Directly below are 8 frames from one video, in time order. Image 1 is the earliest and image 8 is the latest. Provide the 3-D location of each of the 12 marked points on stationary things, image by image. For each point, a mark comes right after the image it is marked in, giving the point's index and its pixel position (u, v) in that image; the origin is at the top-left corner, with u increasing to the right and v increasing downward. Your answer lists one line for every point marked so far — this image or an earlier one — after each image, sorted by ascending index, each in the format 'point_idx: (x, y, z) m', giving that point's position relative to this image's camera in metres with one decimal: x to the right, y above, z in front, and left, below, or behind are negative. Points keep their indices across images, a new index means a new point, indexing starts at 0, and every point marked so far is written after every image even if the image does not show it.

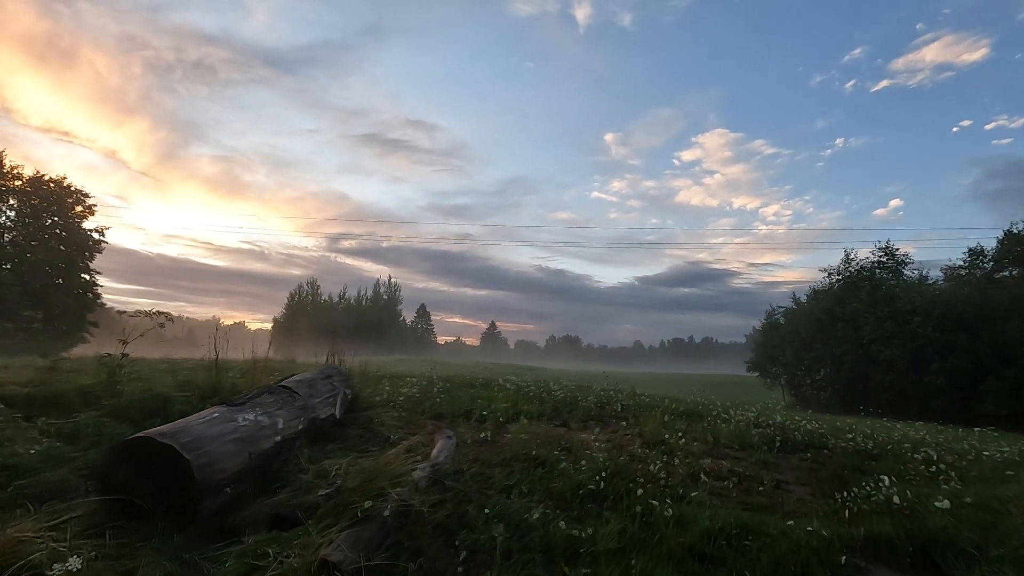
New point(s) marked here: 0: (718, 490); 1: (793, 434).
0: (+2.9, -2.8, +7.5) m
1: (+6.0, -3.2, +11.5) m
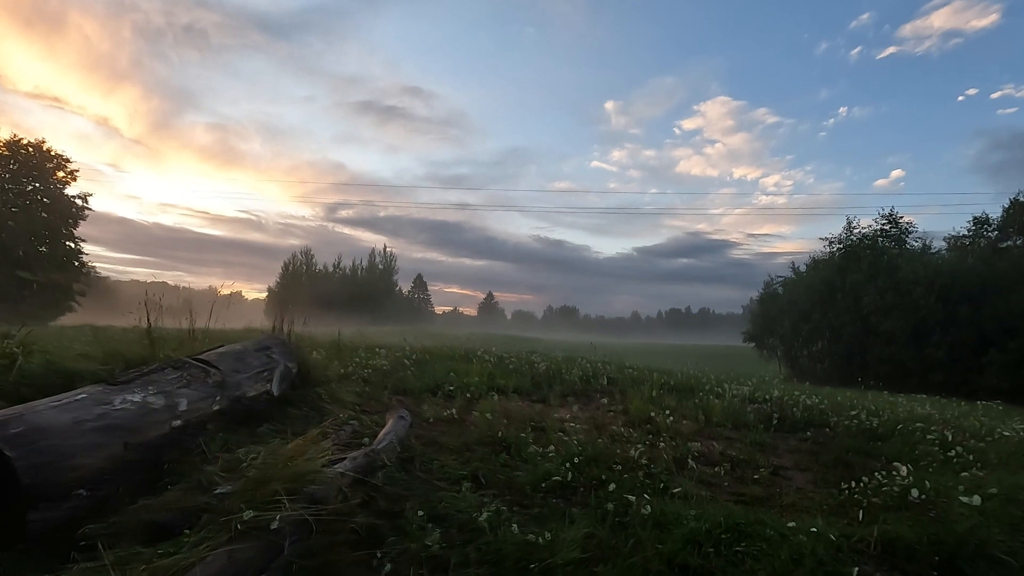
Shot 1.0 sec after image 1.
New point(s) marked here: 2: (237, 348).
0: (+2.4, -2.3, +6.6) m
1: (+5.6, -2.5, +10.6) m
2: (-3.5, -0.8, +6.7) m
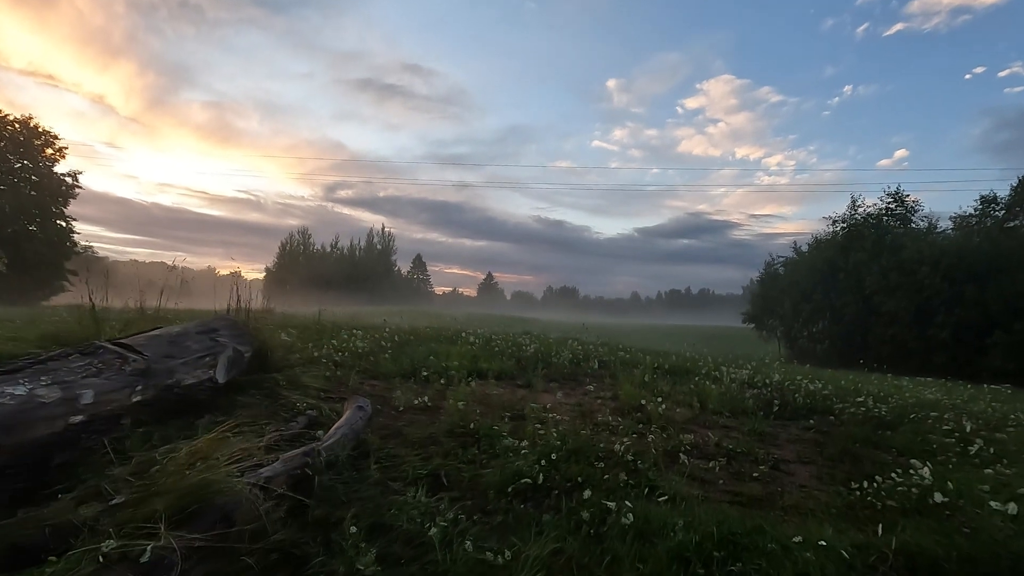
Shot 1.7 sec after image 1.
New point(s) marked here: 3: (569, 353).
0: (+2.1, -2.1, +5.9) m
1: (+5.2, -2.0, +10.0) m
2: (-3.8, -0.5, +6.0) m
3: (+1.3, -1.5, +12.8) m
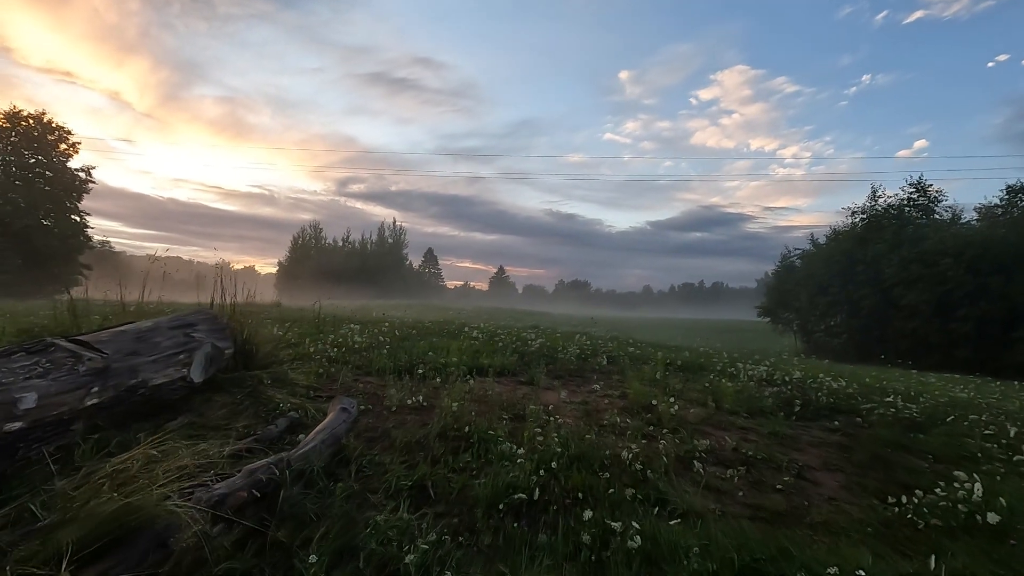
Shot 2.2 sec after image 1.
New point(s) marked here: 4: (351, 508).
0: (+2.0, -2.0, +5.4) m
1: (+5.3, -1.9, +9.4) m
2: (-3.8, -0.4, +5.6) m
3: (+1.5, -1.4, +12.2) m
4: (-1.2, -1.6, +4.1) m
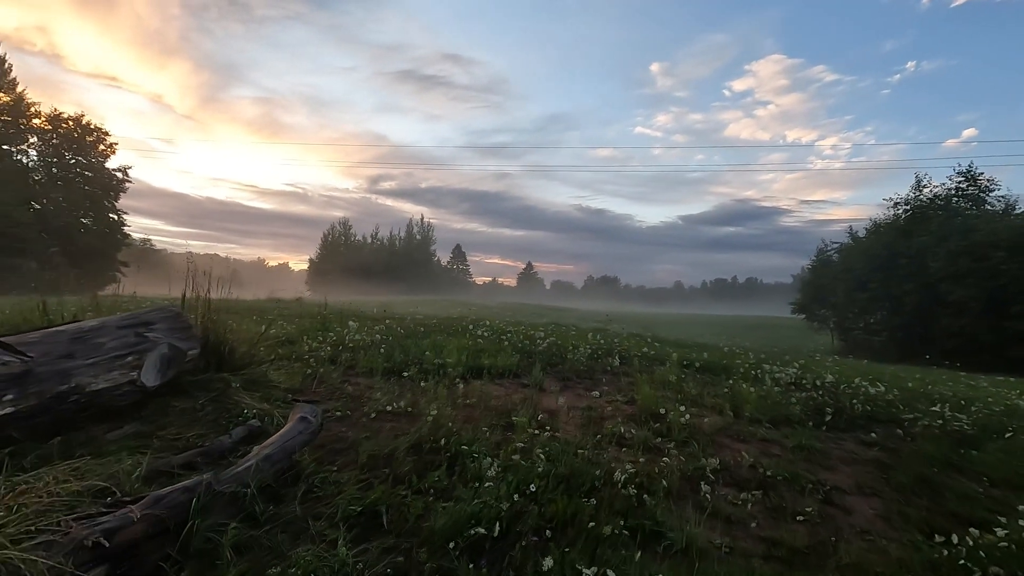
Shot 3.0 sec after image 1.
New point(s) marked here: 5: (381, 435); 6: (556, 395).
0: (+1.8, -1.9, +4.6) m
1: (+5.3, -1.8, +8.4) m
2: (-4.0, -0.3, +5.1) m
3: (+1.6, -1.3, +11.5) m
4: (-1.5, -1.6, +3.5) m
5: (-1.4, -1.5, +5.6) m
6: (+0.7, -1.6, +8.3) m
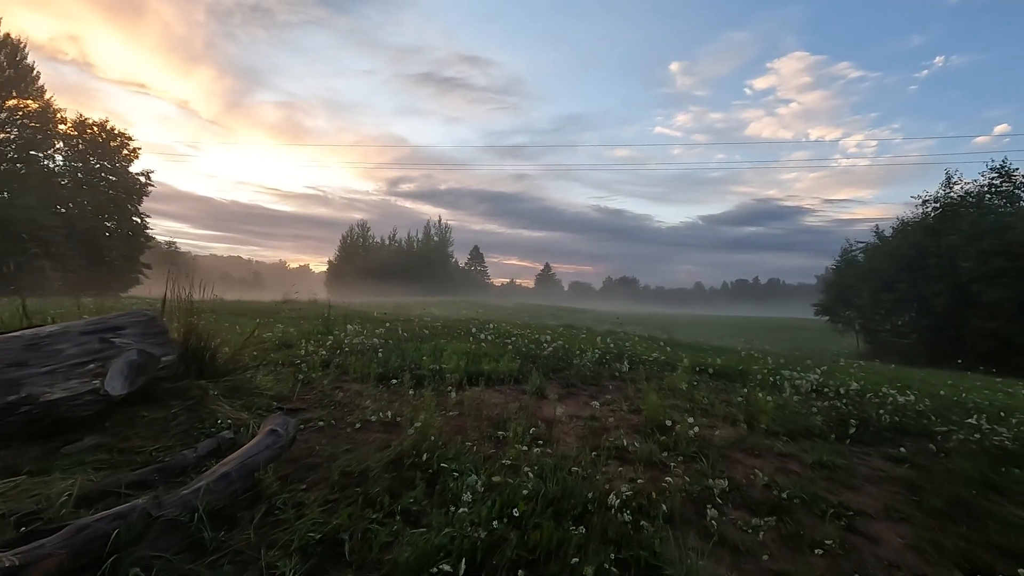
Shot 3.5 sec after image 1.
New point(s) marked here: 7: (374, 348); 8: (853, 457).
0: (+1.7, -1.9, +4.1) m
1: (+5.3, -1.8, +7.8) m
2: (-4.1, -0.4, +4.8) m
3: (+1.7, -1.3, +11.0) m
4: (-1.7, -1.6, +3.1) m
5: (-1.5, -1.6, +5.3) m
6: (+0.7, -1.7, +7.8) m
7: (-2.5, -1.1, +9.7) m
8: (+4.0, -2.0, +6.3) m
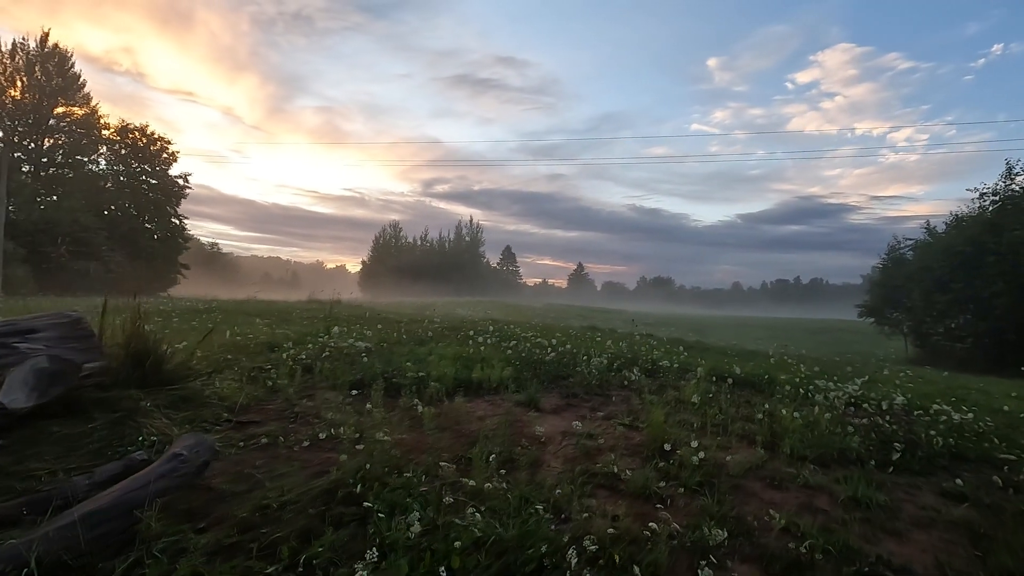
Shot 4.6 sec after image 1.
0: (+1.3, -1.9, +3.2) m
1: (+5.1, -1.8, +6.6) m
2: (-4.5, -0.3, +4.2) m
3: (+1.8, -1.3, +10.0) m
4: (-2.1, -1.6, +2.3) m
5: (-1.8, -1.5, +4.5) m
6: (+0.5, -1.7, +6.9) m
7: (-2.5, -1.1, +9.0) m
8: (+3.7, -2.0, +5.1) m
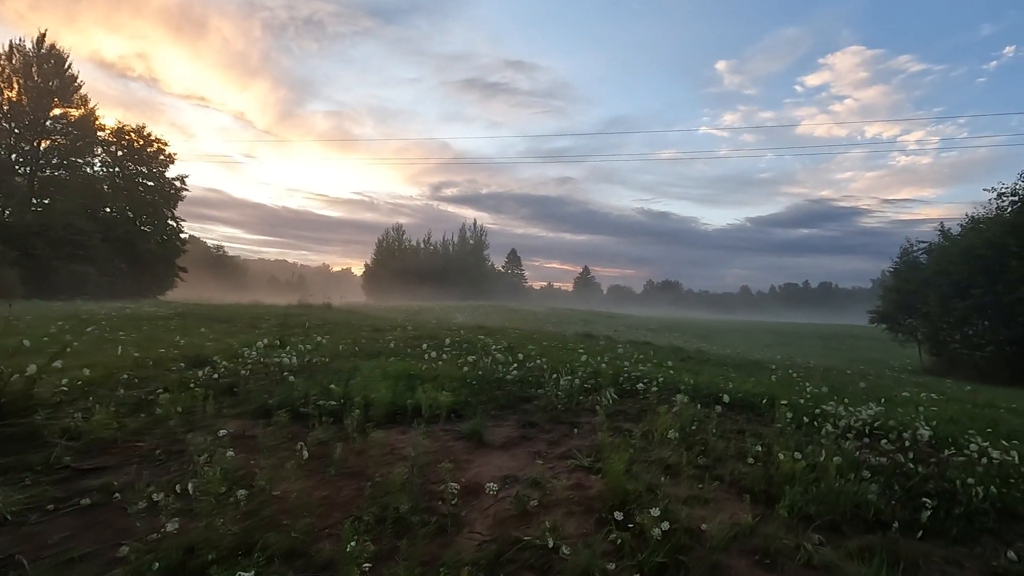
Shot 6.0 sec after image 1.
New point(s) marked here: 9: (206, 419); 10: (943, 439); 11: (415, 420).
0: (+0.5, -2.0, +1.8) m
1: (+4.4, -1.9, +5.2) m
2: (-5.2, -0.4, +3.0) m
3: (+1.1, -1.4, +8.7) m
4: (-2.9, -1.7, +1.1) m
5: (-2.5, -1.6, +3.2) m
6: (-0.2, -1.7, +5.6) m
7: (-3.2, -1.2, +7.8) m
8: (+3.0, -2.0, +3.8) m
9: (-3.3, -1.4, +5.8) m
10: (+5.4, -1.9, +6.7) m
11: (-1.1, -1.6, +6.3) m
